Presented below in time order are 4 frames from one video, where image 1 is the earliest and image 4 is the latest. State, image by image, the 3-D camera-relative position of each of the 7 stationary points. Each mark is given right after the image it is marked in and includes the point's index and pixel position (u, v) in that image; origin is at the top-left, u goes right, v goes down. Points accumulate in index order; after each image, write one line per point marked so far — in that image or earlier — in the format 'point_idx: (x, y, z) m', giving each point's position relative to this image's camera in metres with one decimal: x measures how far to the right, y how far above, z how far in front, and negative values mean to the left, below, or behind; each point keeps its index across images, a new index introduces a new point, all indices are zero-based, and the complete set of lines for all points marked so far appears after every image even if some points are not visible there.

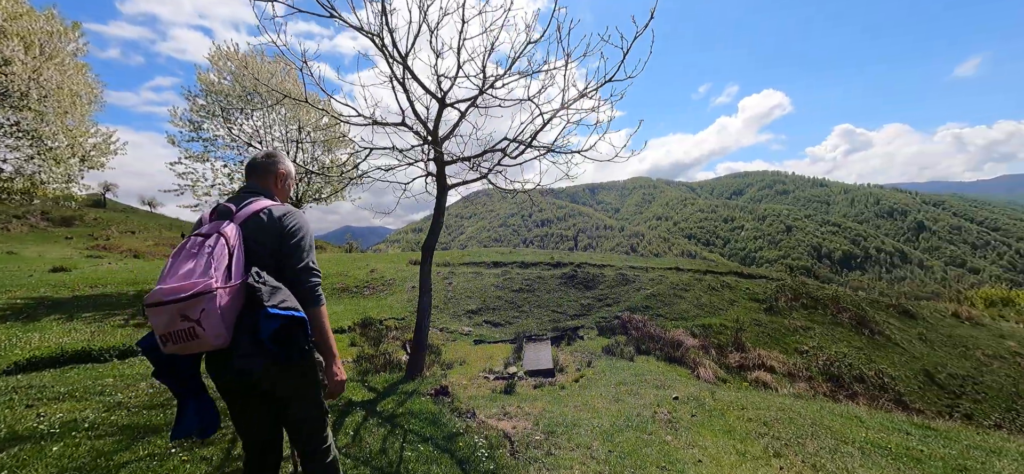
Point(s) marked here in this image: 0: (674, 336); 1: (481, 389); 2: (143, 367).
0: (+7.3, -4.5, +19.0) m
1: (-0.8, -4.1, +11.3) m
2: (-9.5, -3.3, +10.7) m
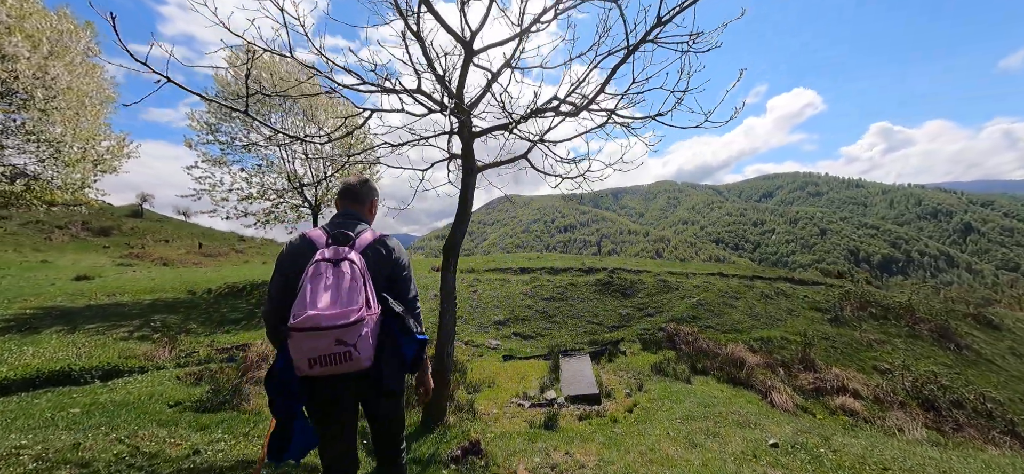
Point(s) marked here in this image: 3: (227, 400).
0: (+8.7, -4.5, +16.5) m
1: (+0.1, -4.1, +9.3) m
2: (-8.6, -3.4, +9.2) m
3: (-5.9, -3.4, +8.7) m
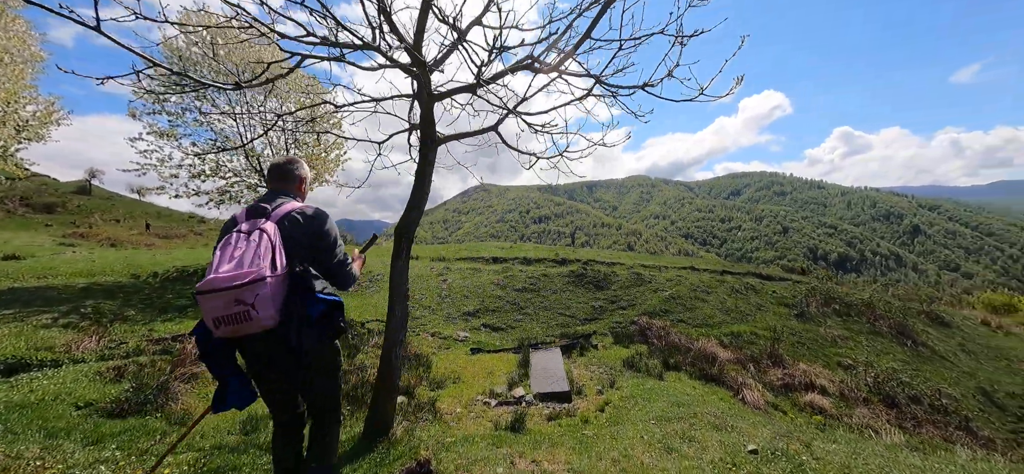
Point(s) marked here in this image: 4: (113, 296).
0: (+7.5, -4.3, +16.3) m
1: (-0.6, -3.8, +8.6) m
2: (-9.3, -2.9, +8.0) m
3: (-6.6, -2.9, +7.6) m
4: (-17.6, -2.6, +18.4) m
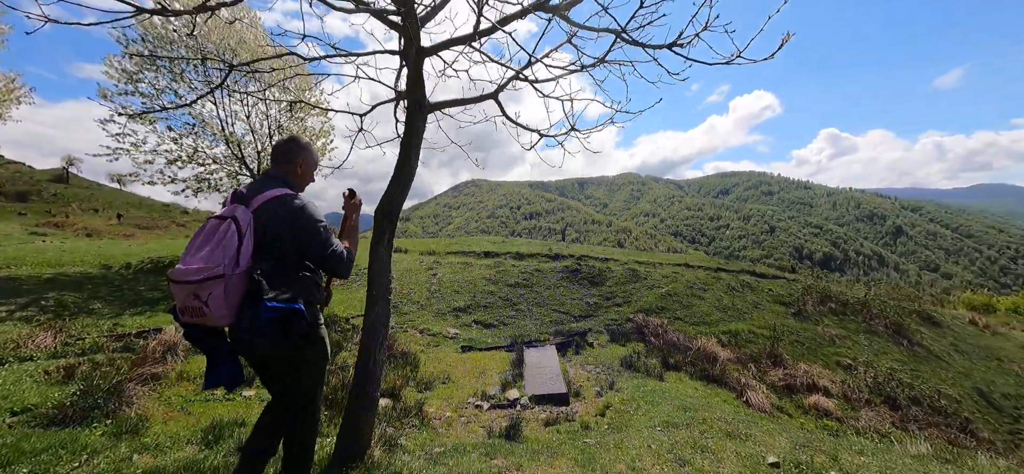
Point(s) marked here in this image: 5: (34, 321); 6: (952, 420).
0: (+7.2, -4.1, +15.8) m
1: (-0.7, -3.6, +7.9) m
2: (-9.4, -2.6, +7.0) m
3: (-6.6, -2.7, +6.7) m
4: (-17.9, -2.1, +17.3) m
5: (-14.2, -2.5, +12.4) m
6: (+16.3, -6.8, +15.4) m
